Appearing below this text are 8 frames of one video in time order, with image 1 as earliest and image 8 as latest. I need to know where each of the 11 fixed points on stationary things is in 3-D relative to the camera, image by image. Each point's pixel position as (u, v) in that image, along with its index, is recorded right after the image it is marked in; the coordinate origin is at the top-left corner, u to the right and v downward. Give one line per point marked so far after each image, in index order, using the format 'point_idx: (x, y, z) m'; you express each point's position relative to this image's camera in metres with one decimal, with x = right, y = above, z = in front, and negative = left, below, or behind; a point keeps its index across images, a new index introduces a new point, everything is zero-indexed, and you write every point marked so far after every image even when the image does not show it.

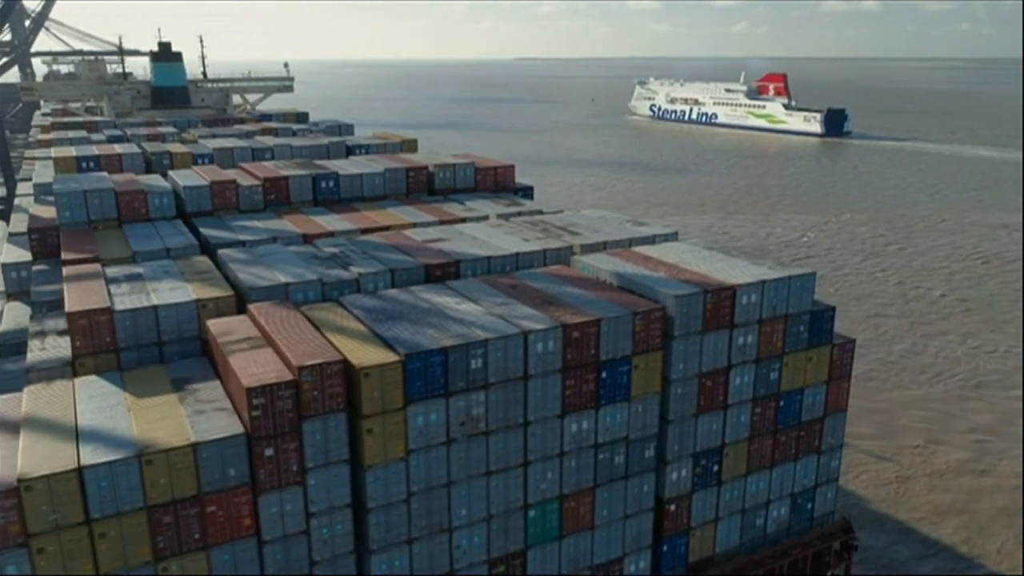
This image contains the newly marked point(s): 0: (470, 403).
0: (-0.9, -2.4, +17.1) m
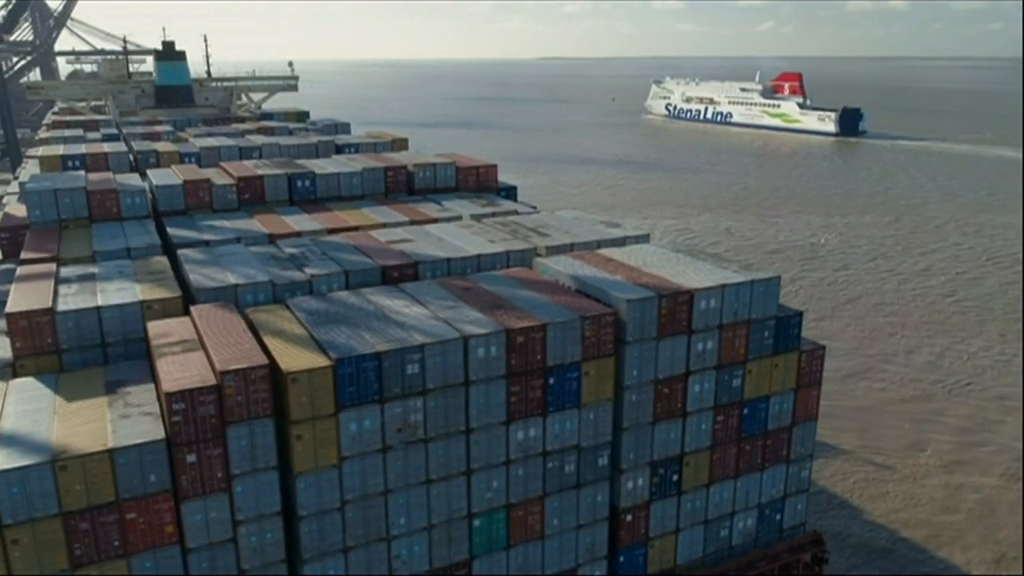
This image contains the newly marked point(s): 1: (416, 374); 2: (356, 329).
0: (-2.1, -2.4, +16.7) m
1: (-1.9, -1.7, +16.6) m
2: (-3.2, -0.8, +17.3) m
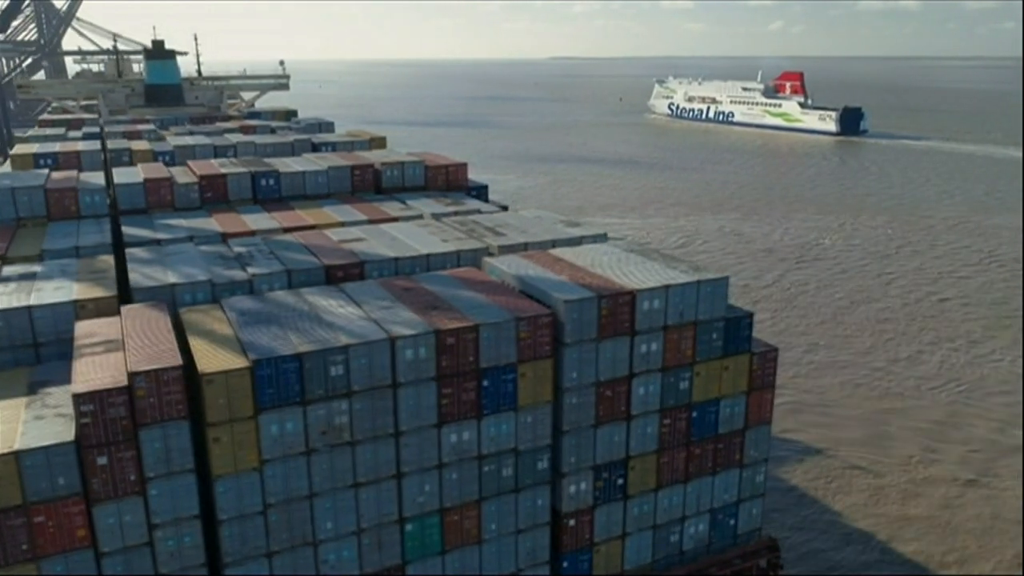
0: (-3.5, -2.4, +16.3) m
1: (-3.3, -1.7, +16.2) m
2: (-4.7, -0.8, +17.0) m
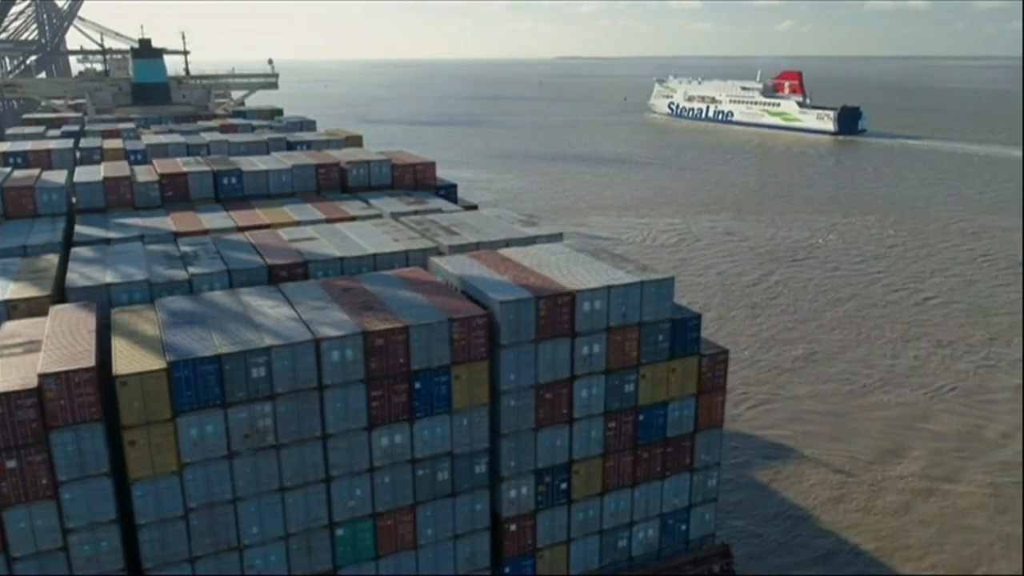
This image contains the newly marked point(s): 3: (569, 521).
0: (-4.9, -2.4, +16.0) m
1: (-4.7, -1.7, +15.9) m
2: (-6.1, -0.8, +16.7) m
3: (+1.4, -5.5, +20.0) m
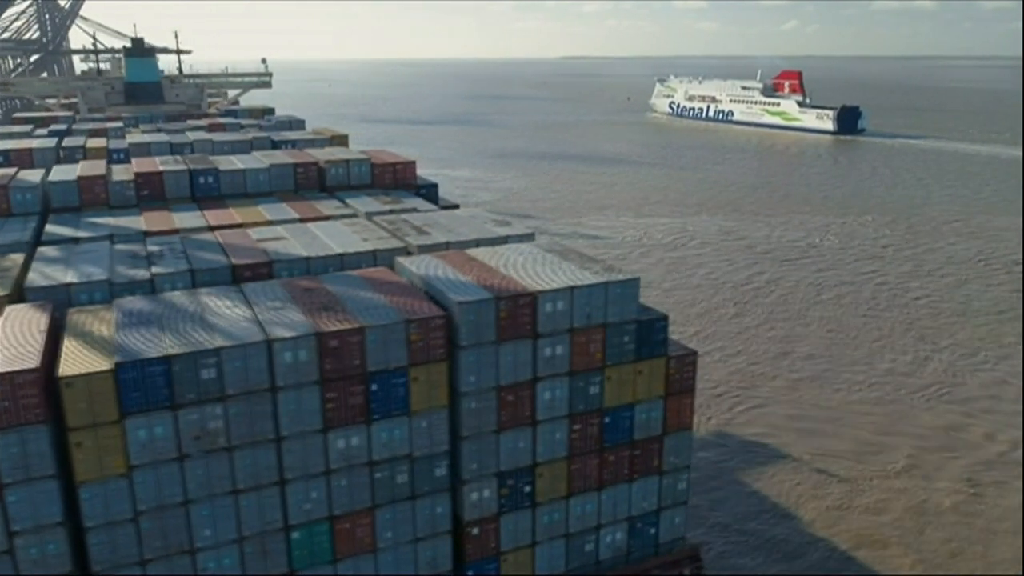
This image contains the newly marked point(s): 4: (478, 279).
0: (-5.8, -2.4, +15.8) m
1: (-5.6, -1.7, +15.7) m
2: (-6.9, -0.8, +16.5) m
3: (+0.5, -5.6, +19.7) m
4: (-0.8, +0.2, +19.2) m
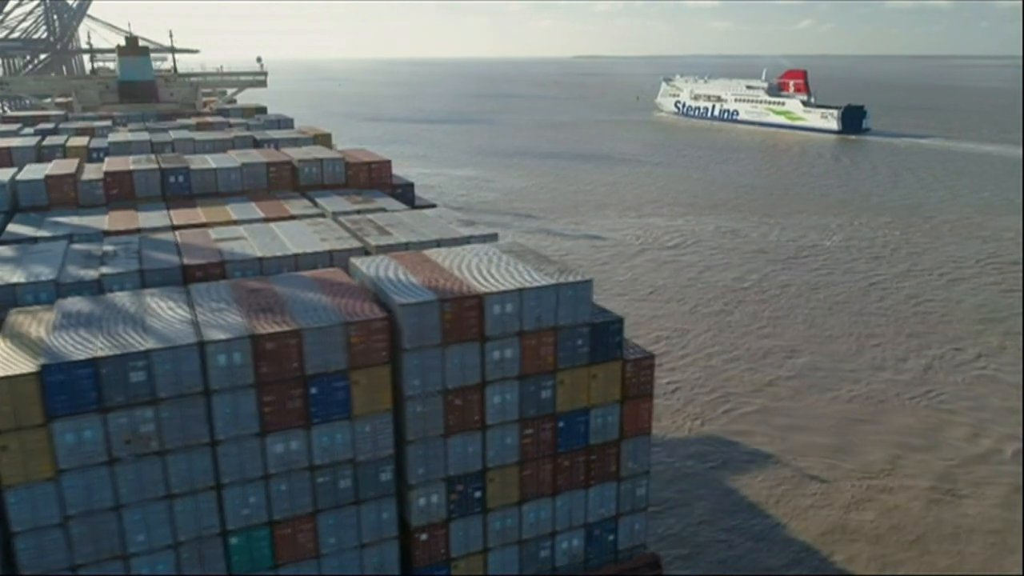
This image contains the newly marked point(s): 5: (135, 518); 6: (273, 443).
0: (-7.0, -2.4, +15.5) m
1: (-6.8, -1.7, +15.4) m
2: (-8.1, -0.9, +16.2) m
3: (-0.6, -5.6, +19.4) m
4: (-1.9, +0.2, +18.9) m
5: (-7.2, -4.4, +16.0) m
6: (-4.8, -3.1, +16.7) m
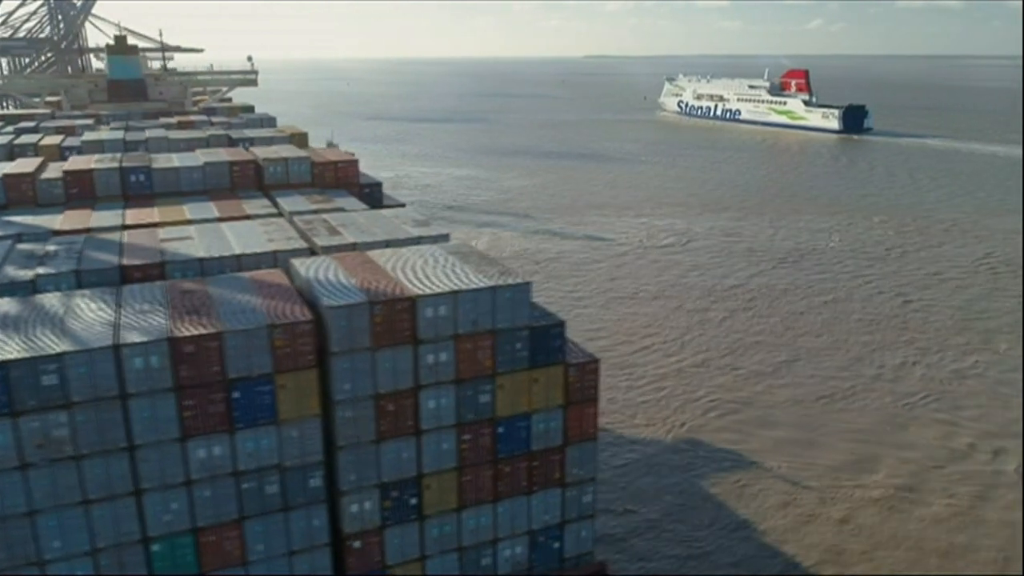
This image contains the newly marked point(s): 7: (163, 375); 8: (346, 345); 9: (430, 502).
0: (-8.4, -2.5, +15.2) m
1: (-8.2, -1.8, +15.1) m
2: (-9.5, -0.9, +15.9) m
3: (-2.0, -5.6, +19.0) m
4: (-3.3, +0.1, +18.5) m
5: (-8.6, -4.4, +15.6) m
6: (-6.2, -3.1, +16.4) m
7: (-6.6, -1.6, +15.8) m
8: (-3.4, -1.2, +17.1) m
9: (-1.9, -4.8, +18.9) m
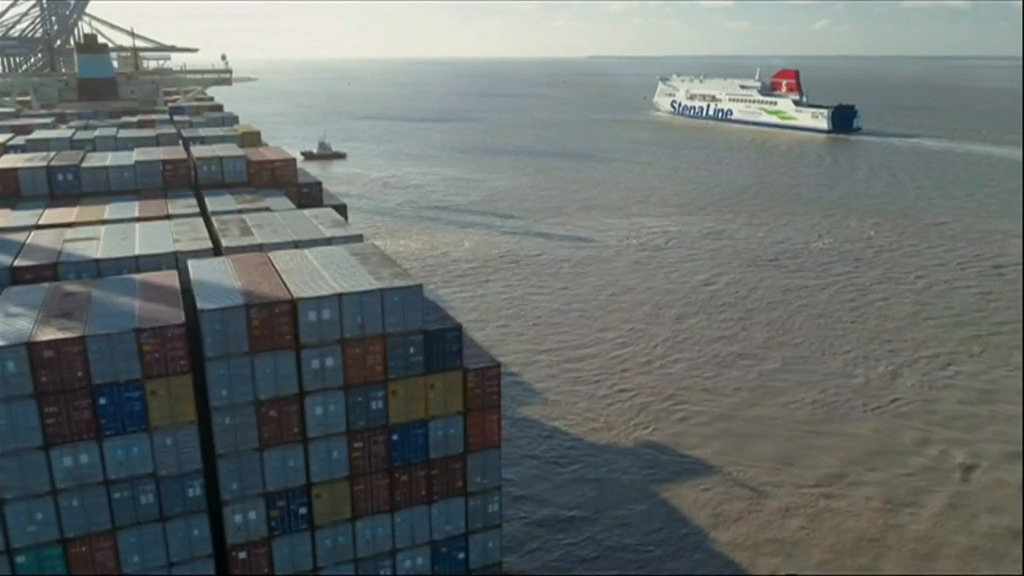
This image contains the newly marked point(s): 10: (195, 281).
0: (-10.8, -2.5, +14.6) m
1: (-10.6, -1.8, +14.5) m
2: (-11.9, -0.9, +15.3) m
3: (-4.4, -5.7, +18.4) m
4: (-5.6, +0.1, +17.9) m
5: (-11.0, -4.5, +15.1) m
6: (-8.5, -3.2, +15.8) m
7: (-8.9, -1.7, +15.2) m
8: (-5.7, -1.2, +16.5) m
9: (-4.2, -4.9, +18.3) m
10: (-6.9, +0.1, +18.3) m
